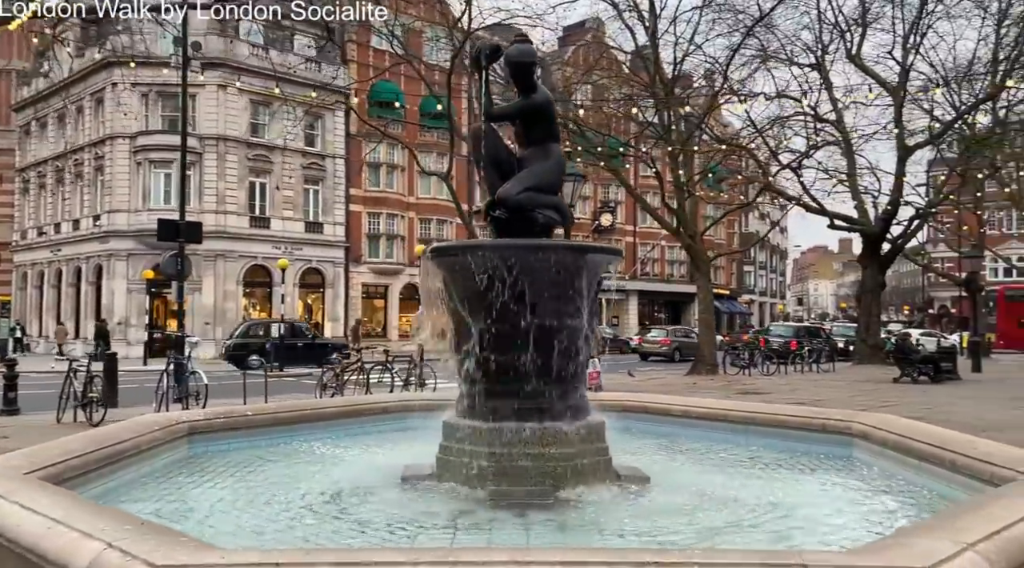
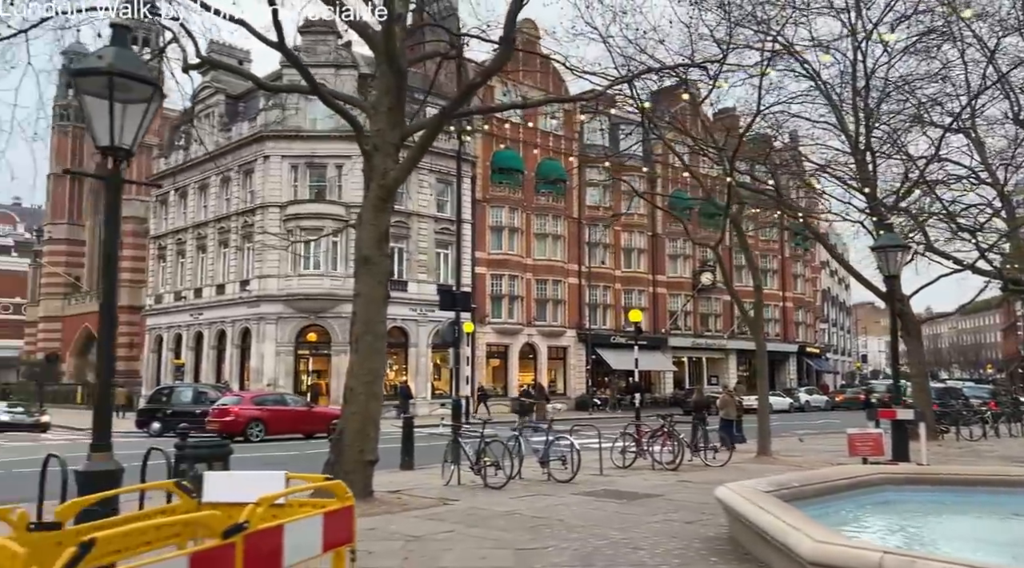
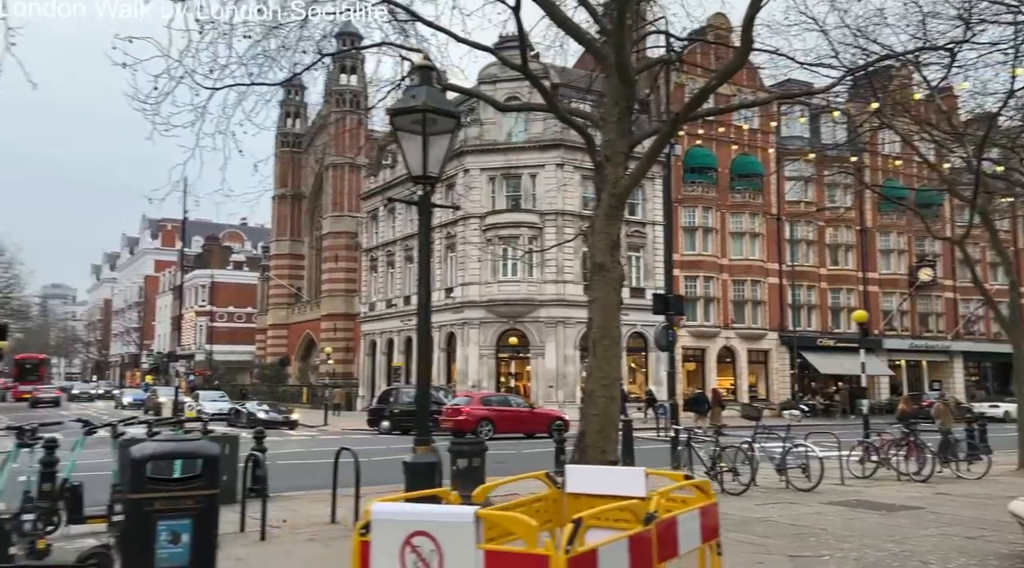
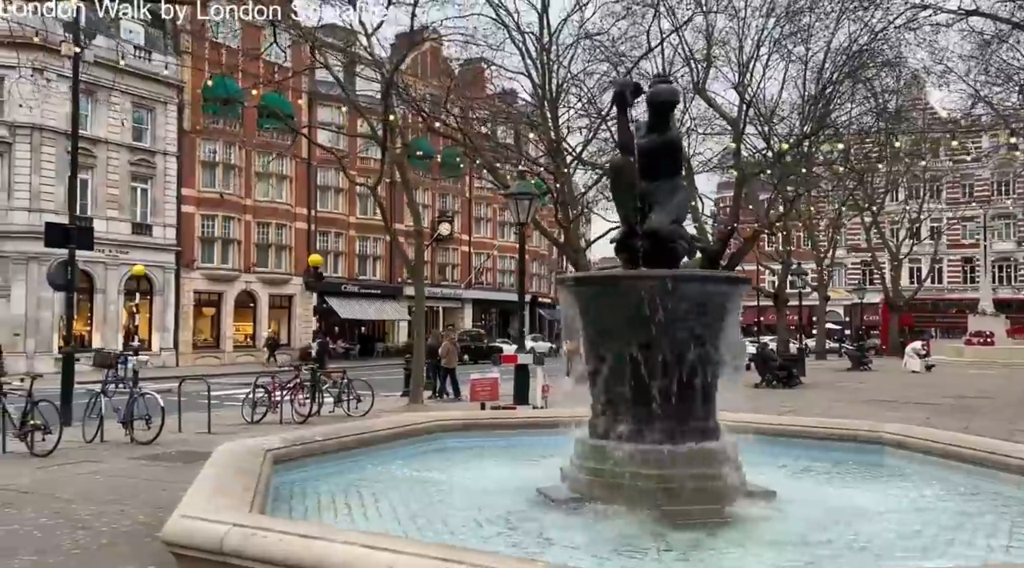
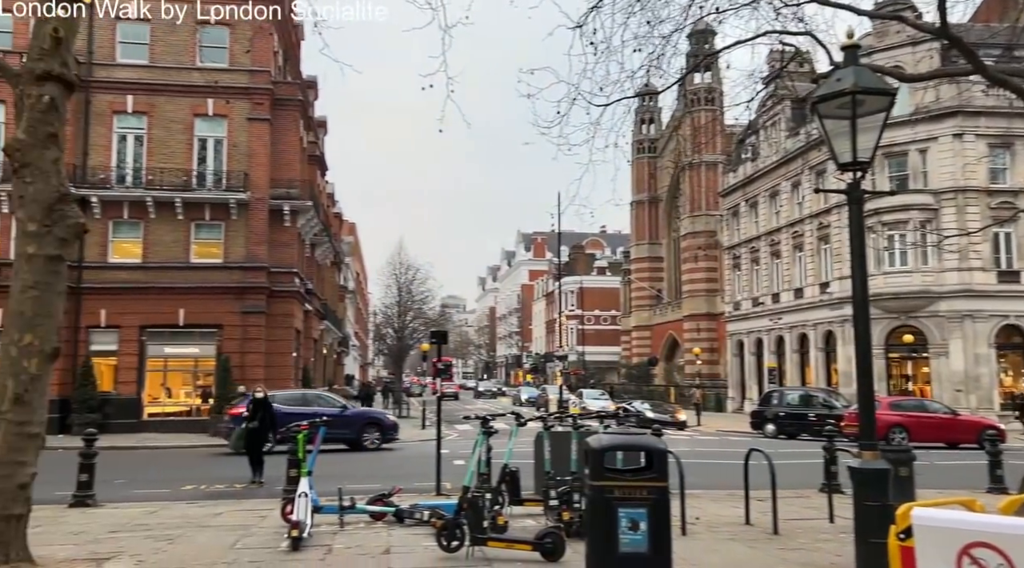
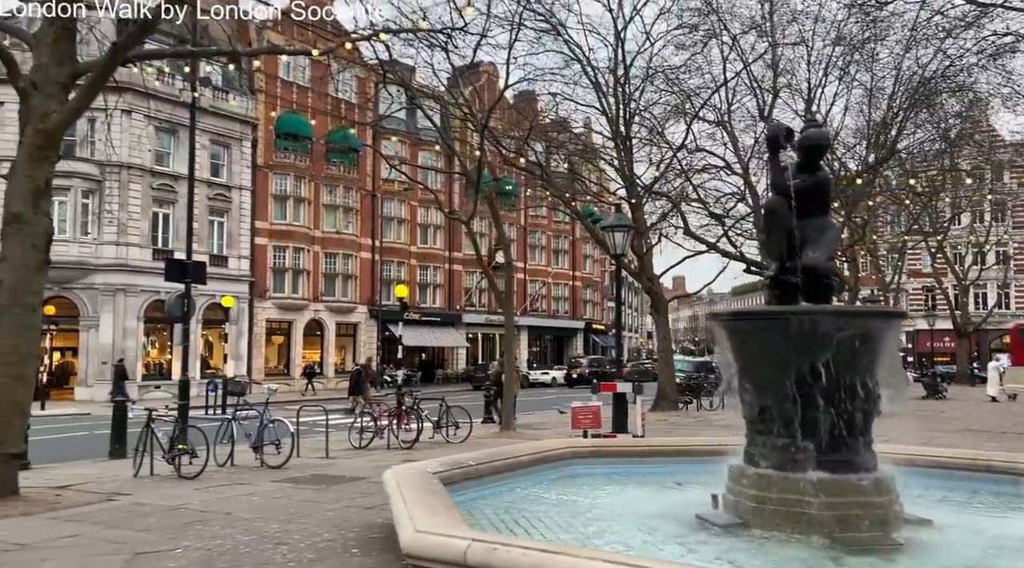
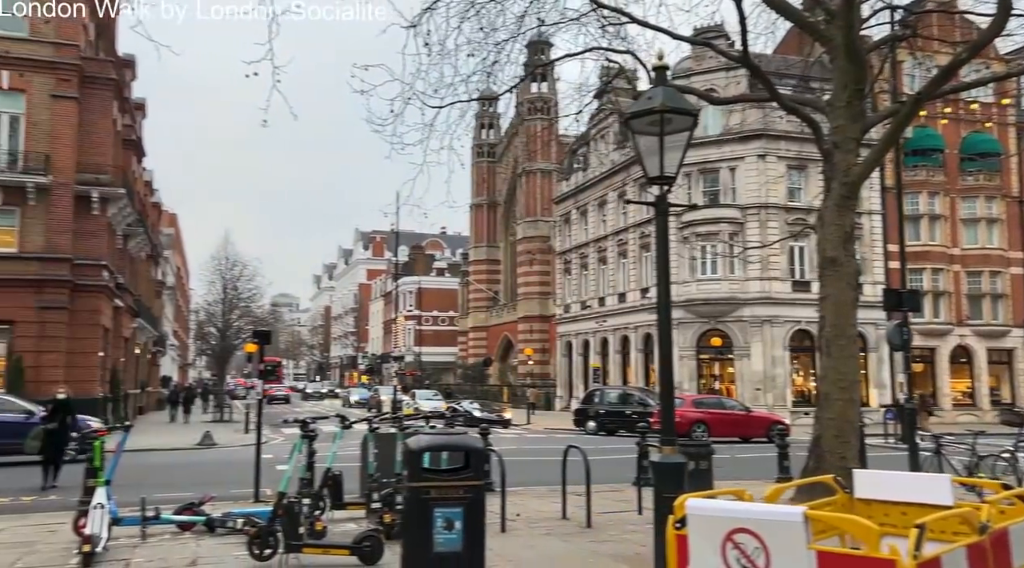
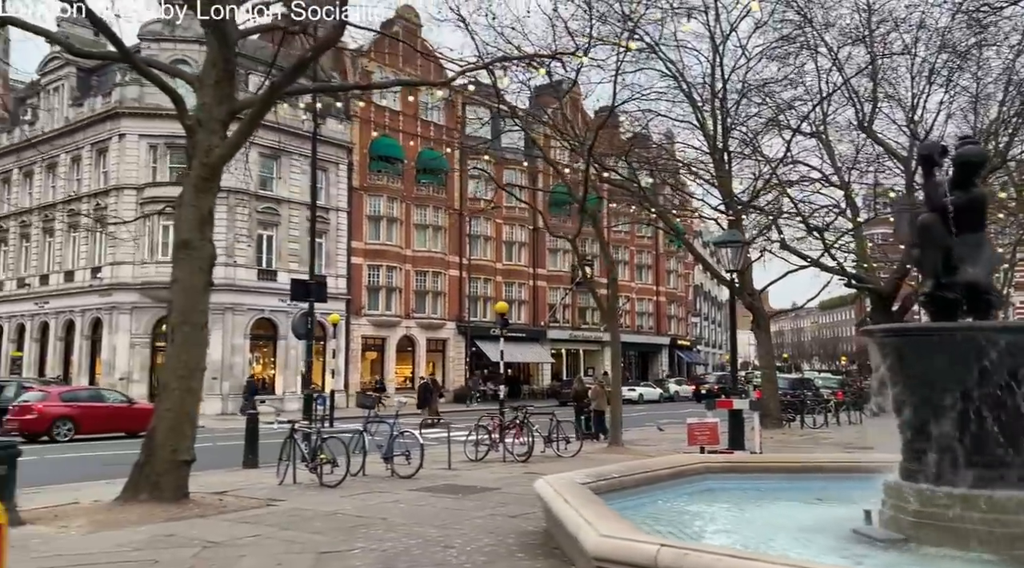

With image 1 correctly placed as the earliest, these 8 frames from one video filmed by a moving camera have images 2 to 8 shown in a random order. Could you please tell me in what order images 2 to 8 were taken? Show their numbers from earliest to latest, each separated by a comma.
4, 6, 8, 2, 3, 7, 5
